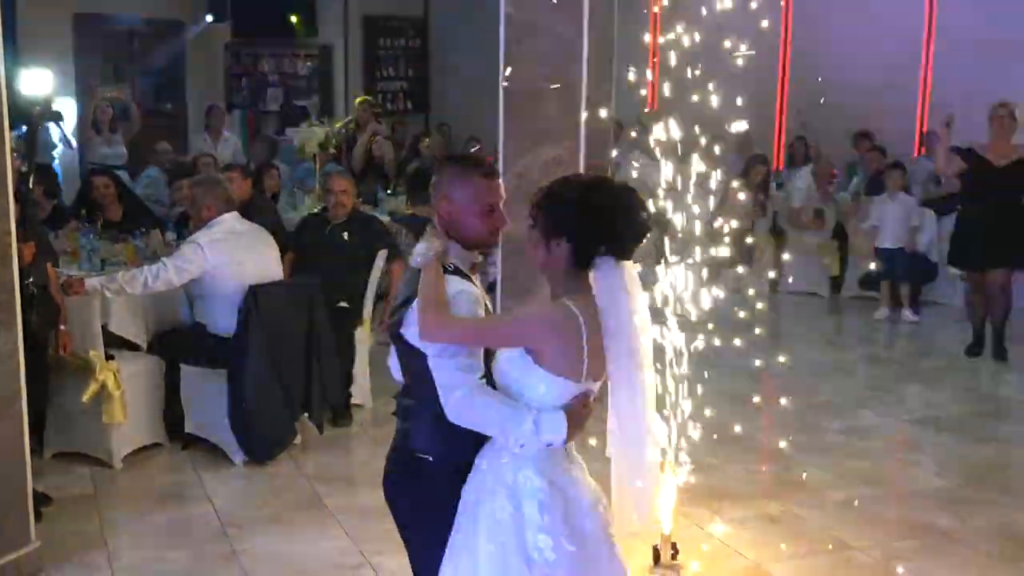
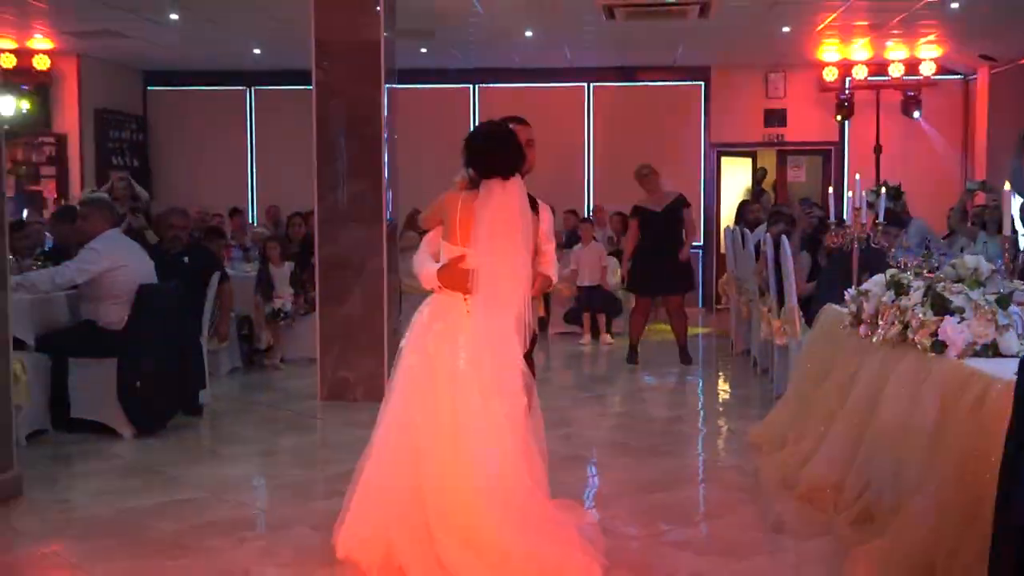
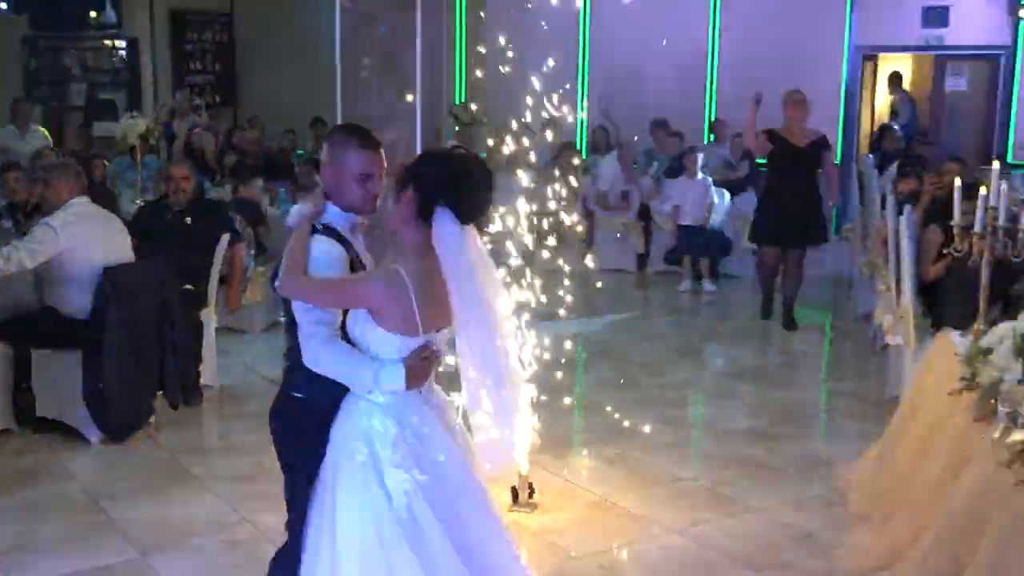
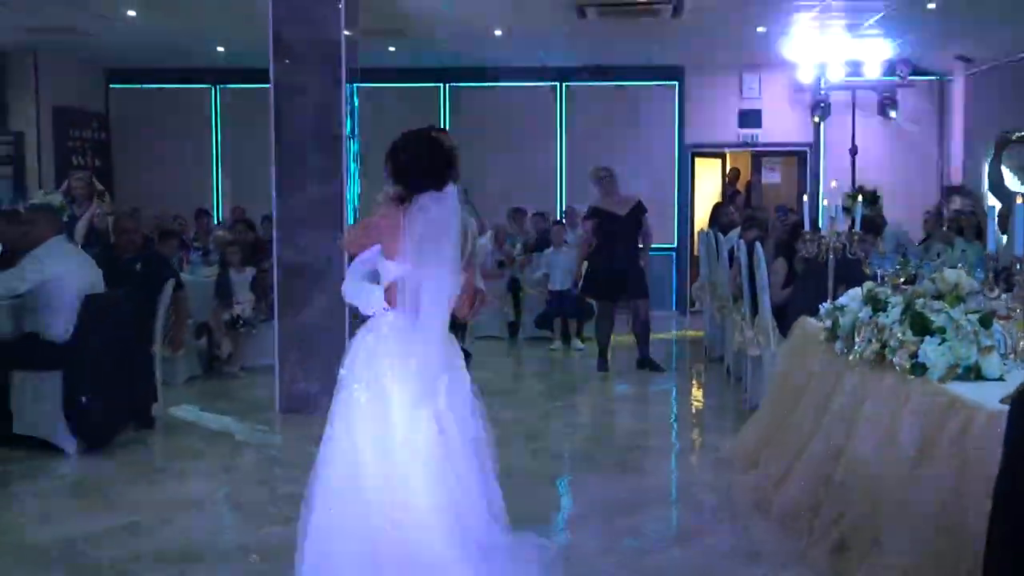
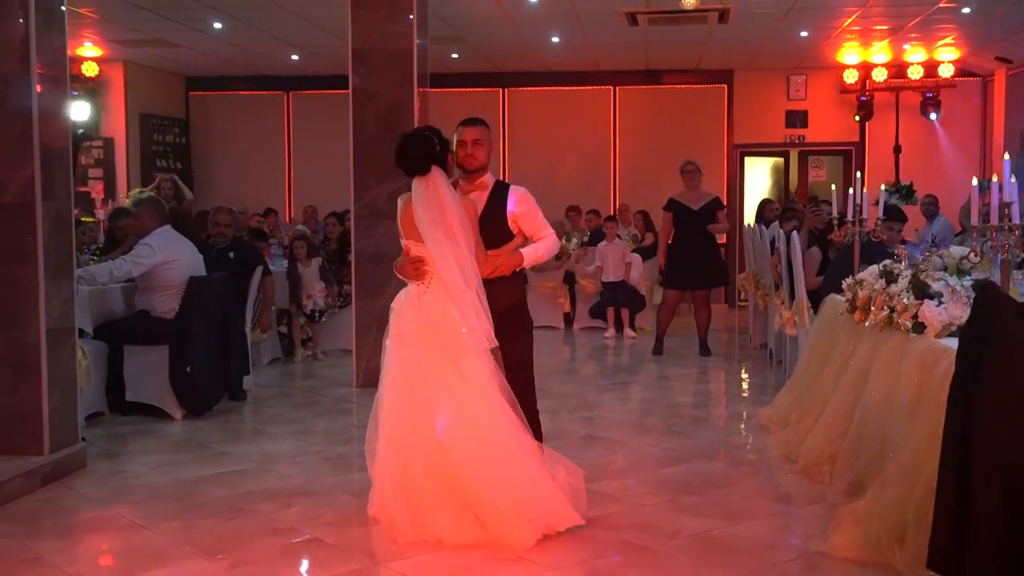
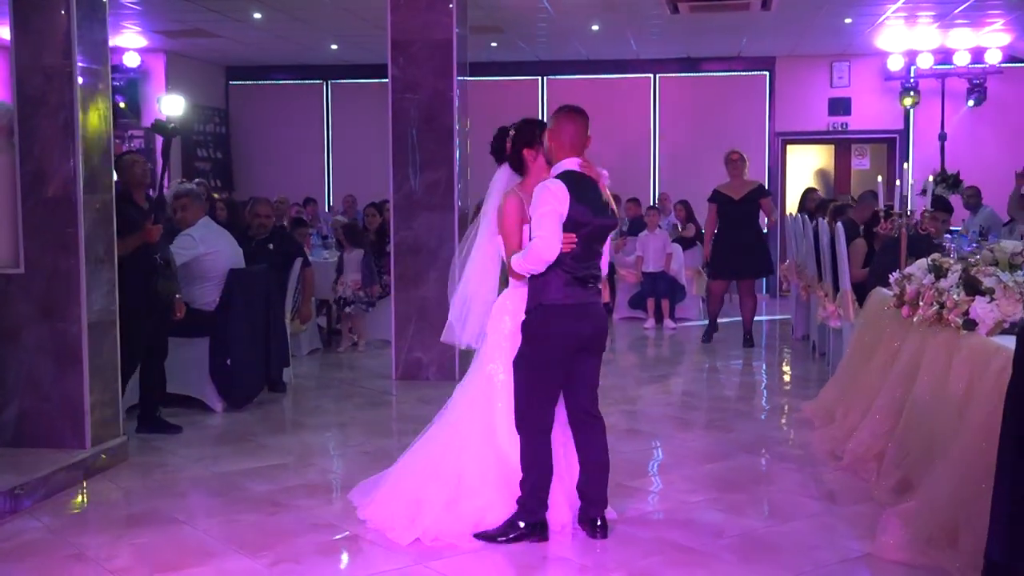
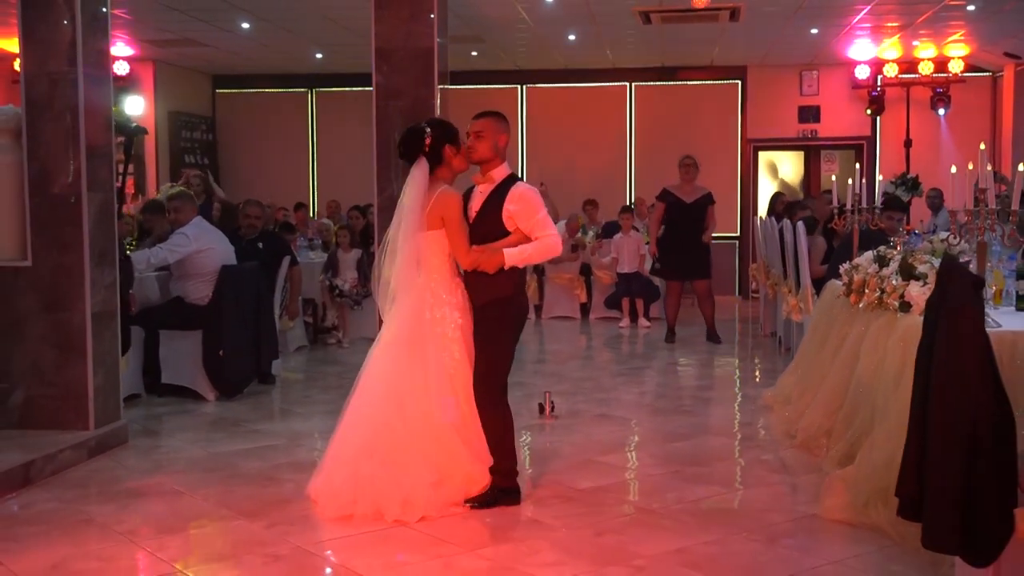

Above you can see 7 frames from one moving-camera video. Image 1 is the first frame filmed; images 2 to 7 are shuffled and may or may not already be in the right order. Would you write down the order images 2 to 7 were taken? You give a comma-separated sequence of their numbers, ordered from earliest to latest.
3, 4, 2, 5, 7, 6
